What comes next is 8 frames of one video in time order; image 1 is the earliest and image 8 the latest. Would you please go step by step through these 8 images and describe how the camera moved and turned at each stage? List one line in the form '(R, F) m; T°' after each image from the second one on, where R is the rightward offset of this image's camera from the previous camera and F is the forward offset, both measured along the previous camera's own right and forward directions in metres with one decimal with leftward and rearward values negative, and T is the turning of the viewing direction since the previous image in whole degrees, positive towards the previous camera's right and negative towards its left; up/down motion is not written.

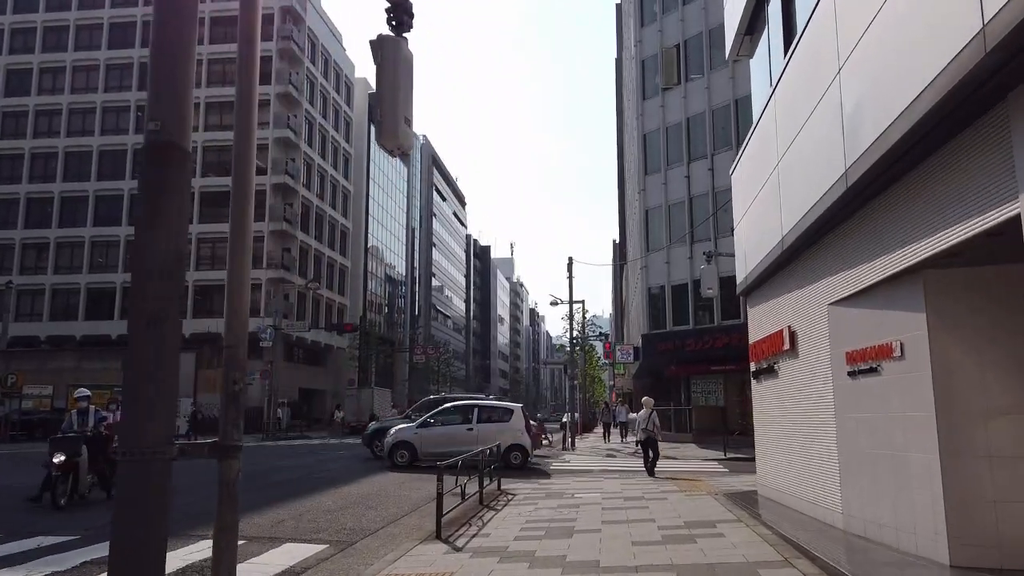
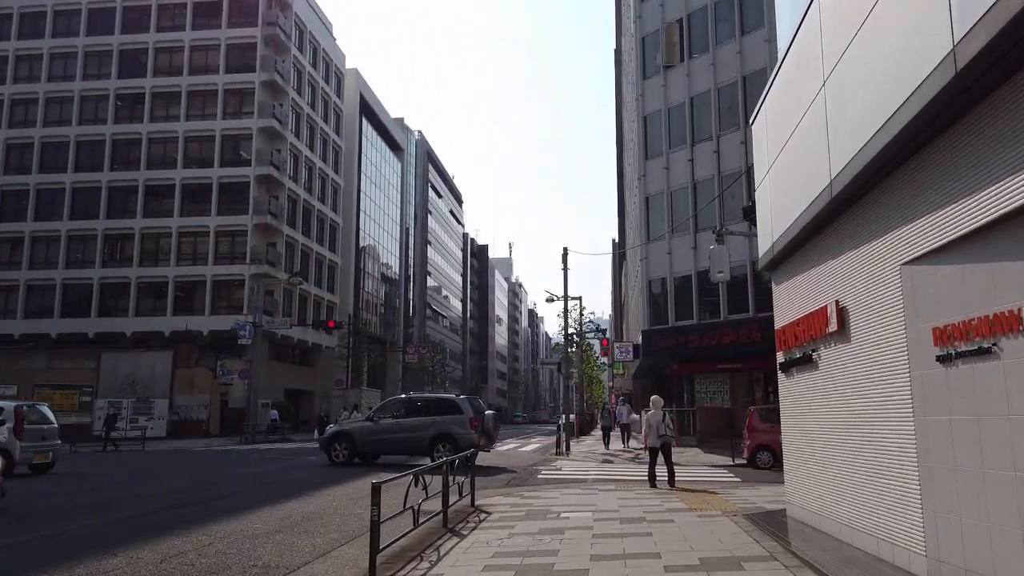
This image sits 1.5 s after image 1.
(+0.4, +2.4) m; 0°
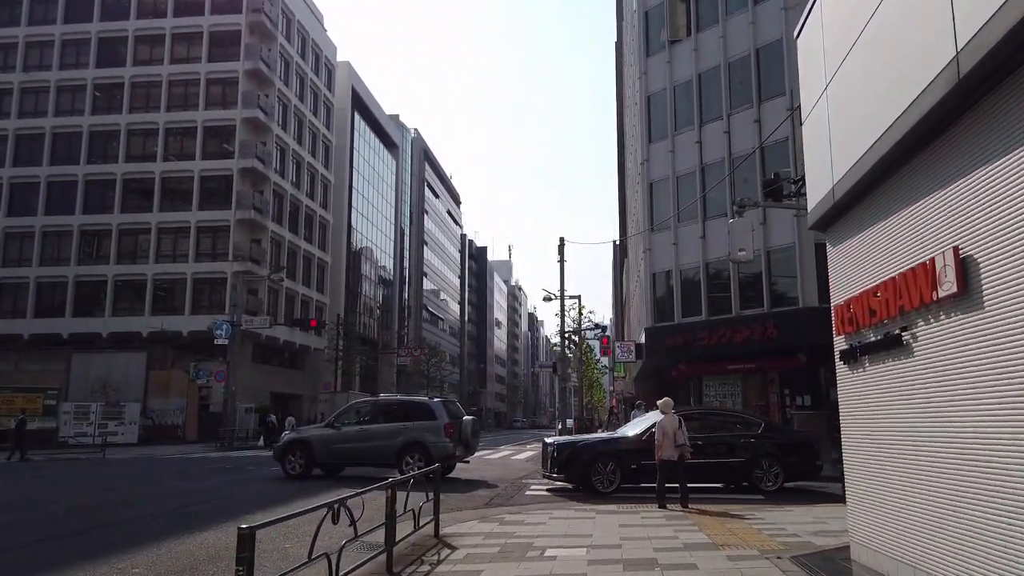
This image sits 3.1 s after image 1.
(+0.4, +2.7) m; 0°
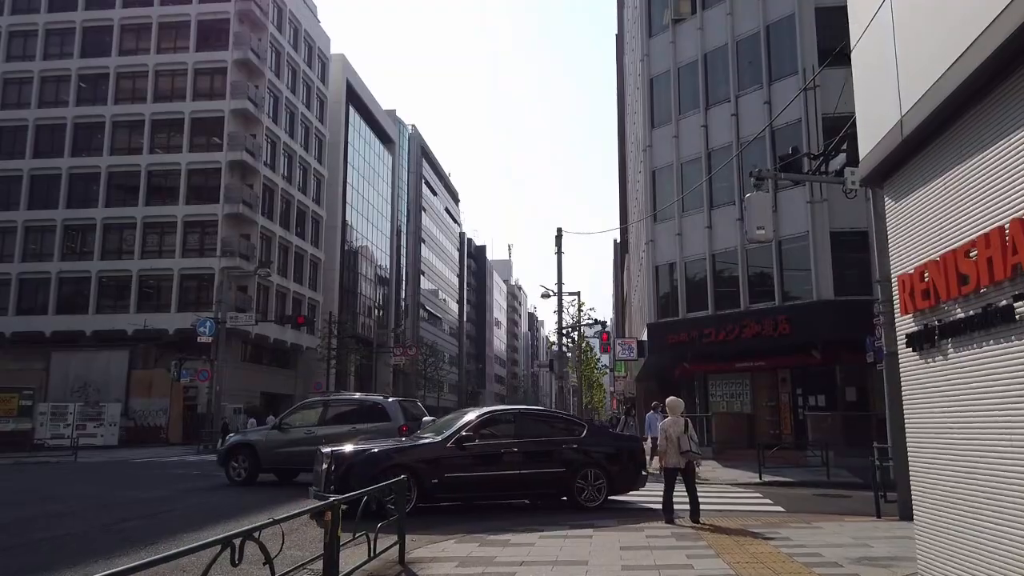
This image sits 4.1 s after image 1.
(+0.2, +1.7) m; 0°
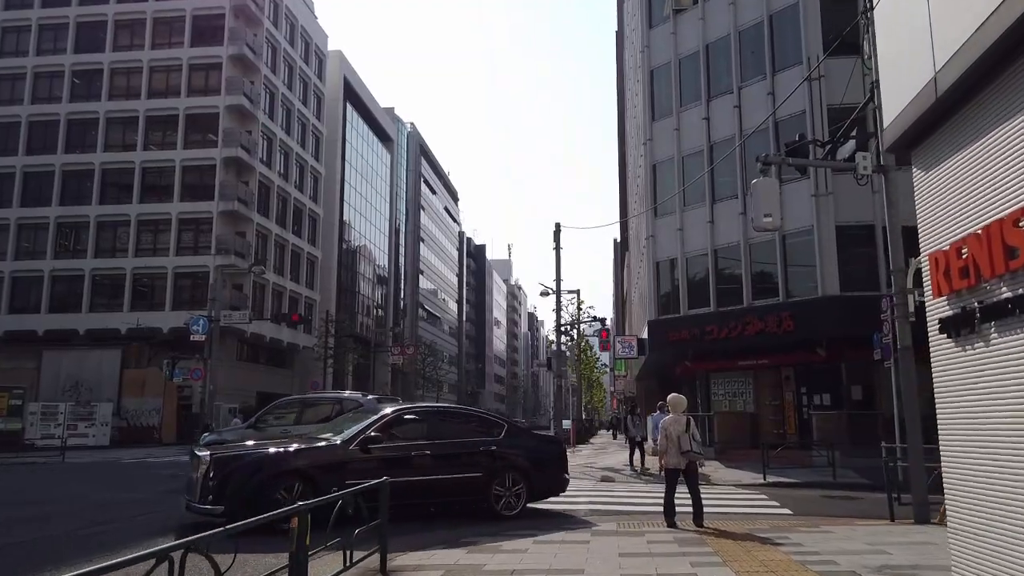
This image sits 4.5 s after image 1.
(+0.1, +0.6) m; 0°
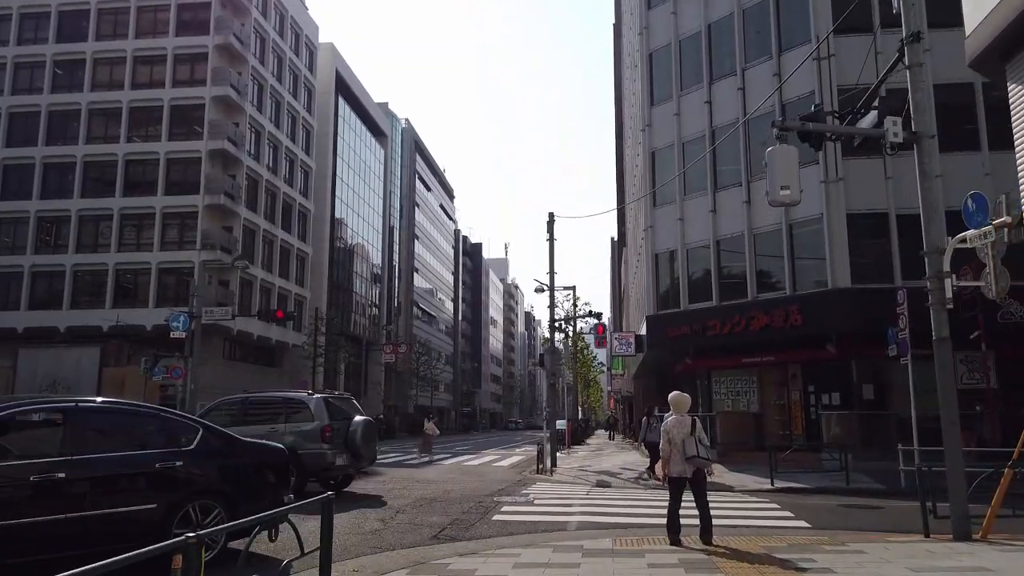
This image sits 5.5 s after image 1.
(+0.2, +1.4) m; 0°
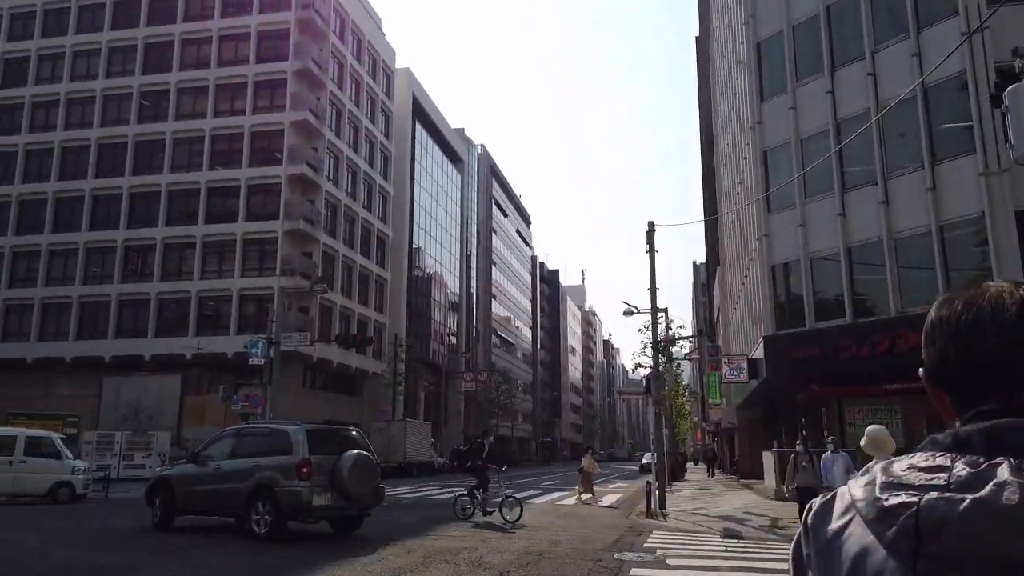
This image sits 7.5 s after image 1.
(-0.7, +2.4) m; -6°
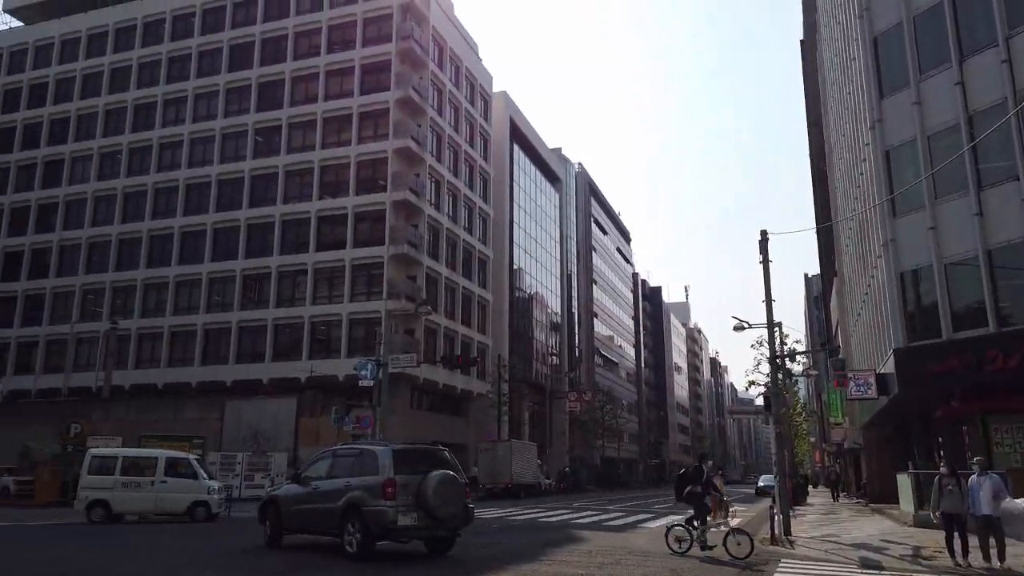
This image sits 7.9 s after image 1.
(-0.2, +0.4) m; -8°
